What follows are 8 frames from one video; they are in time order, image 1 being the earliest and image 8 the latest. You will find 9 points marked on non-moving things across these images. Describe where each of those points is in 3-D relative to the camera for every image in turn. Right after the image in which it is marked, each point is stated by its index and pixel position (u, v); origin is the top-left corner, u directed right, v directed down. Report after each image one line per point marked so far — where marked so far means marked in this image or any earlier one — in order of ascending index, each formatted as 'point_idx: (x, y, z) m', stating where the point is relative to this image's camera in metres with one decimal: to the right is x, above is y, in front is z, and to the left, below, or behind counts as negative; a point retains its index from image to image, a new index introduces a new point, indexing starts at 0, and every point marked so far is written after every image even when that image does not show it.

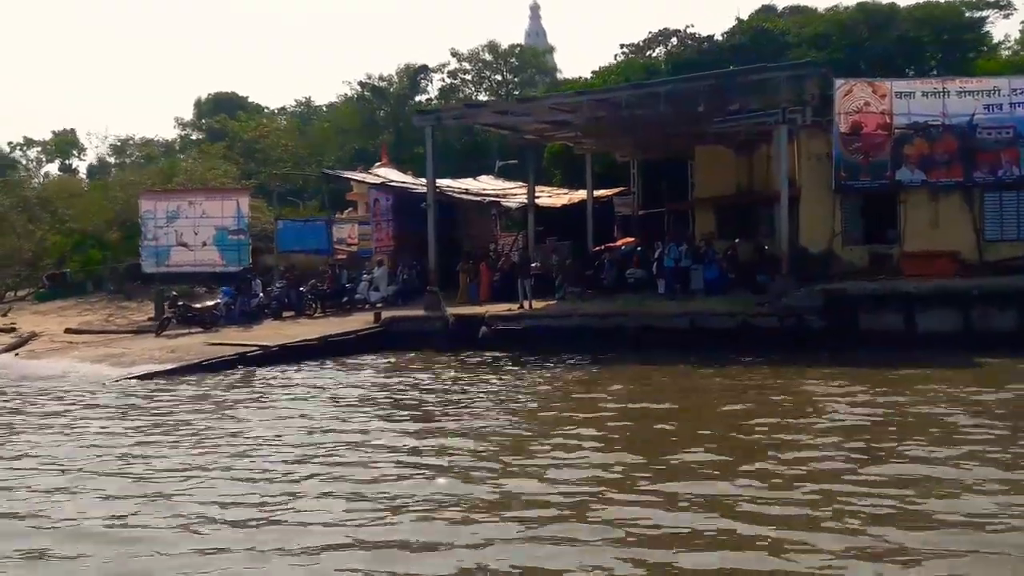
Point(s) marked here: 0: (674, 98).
0: (+2.9, +3.4, +18.9) m
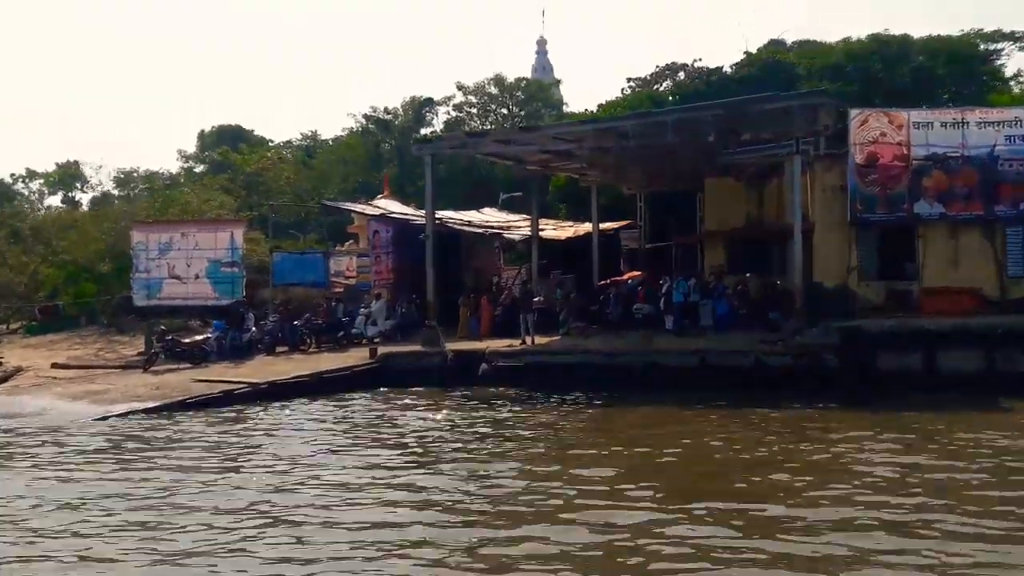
0: (+3.0, +2.8, +18.2) m
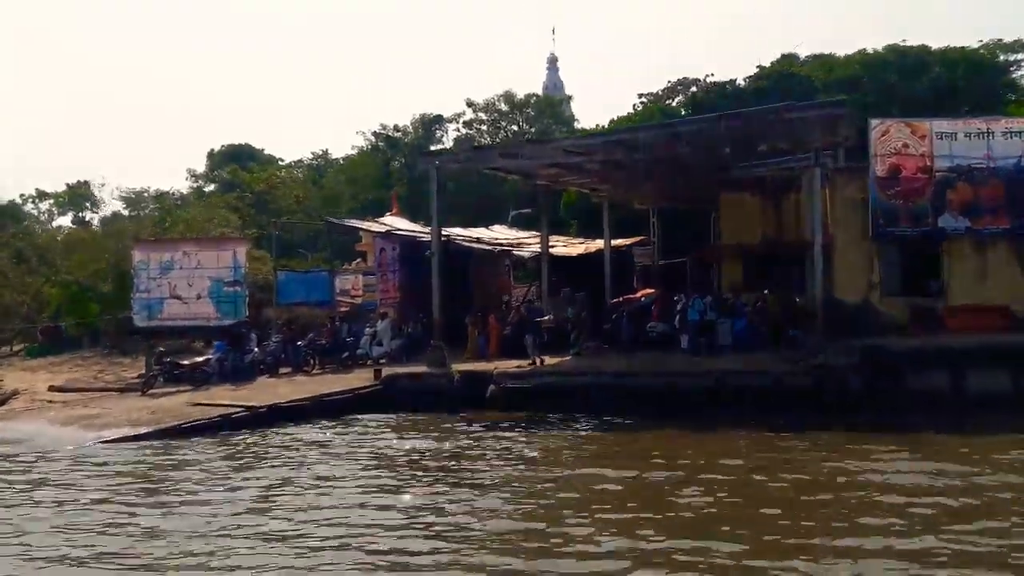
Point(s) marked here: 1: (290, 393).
0: (+3.1, +2.5, +17.6) m
1: (-3.7, -1.8, +17.2) m
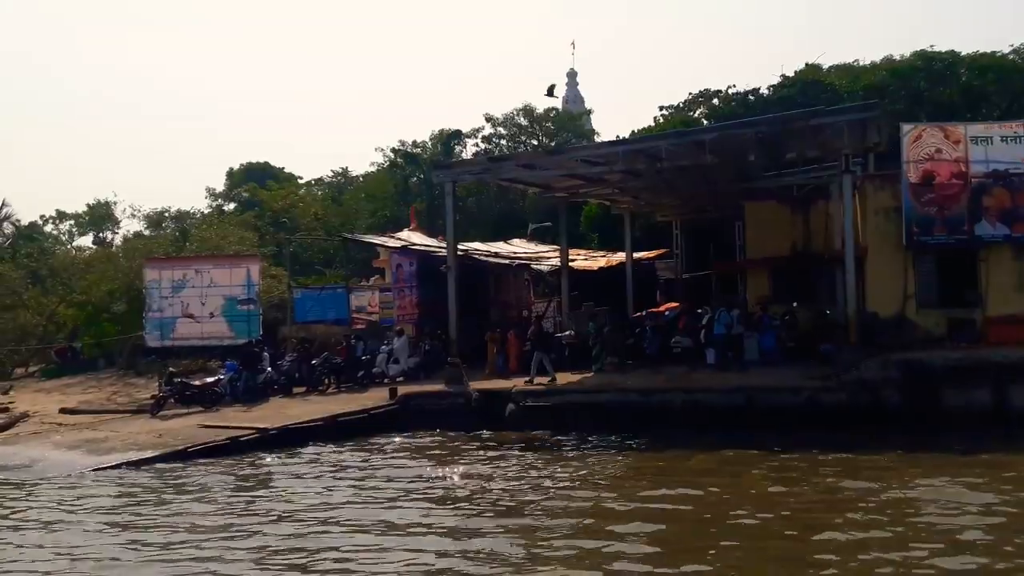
0: (+3.4, +2.3, +17.0) m
1: (-3.4, -2.0, +16.7) m
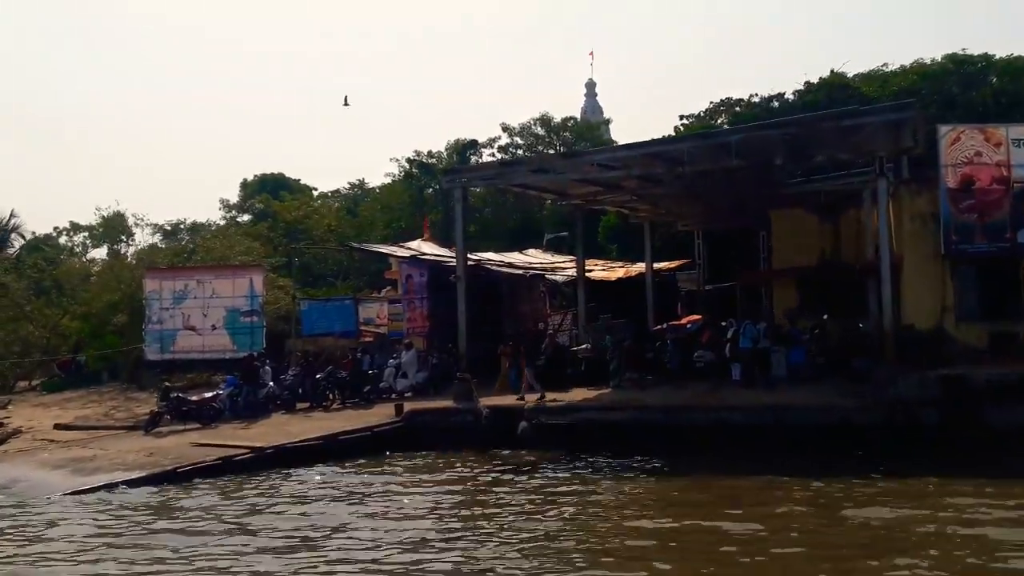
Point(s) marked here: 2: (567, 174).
0: (+3.6, +2.1, +16.0) m
1: (-3.2, -2.2, +15.8) m
2: (+0.9, +1.9, +16.9) m
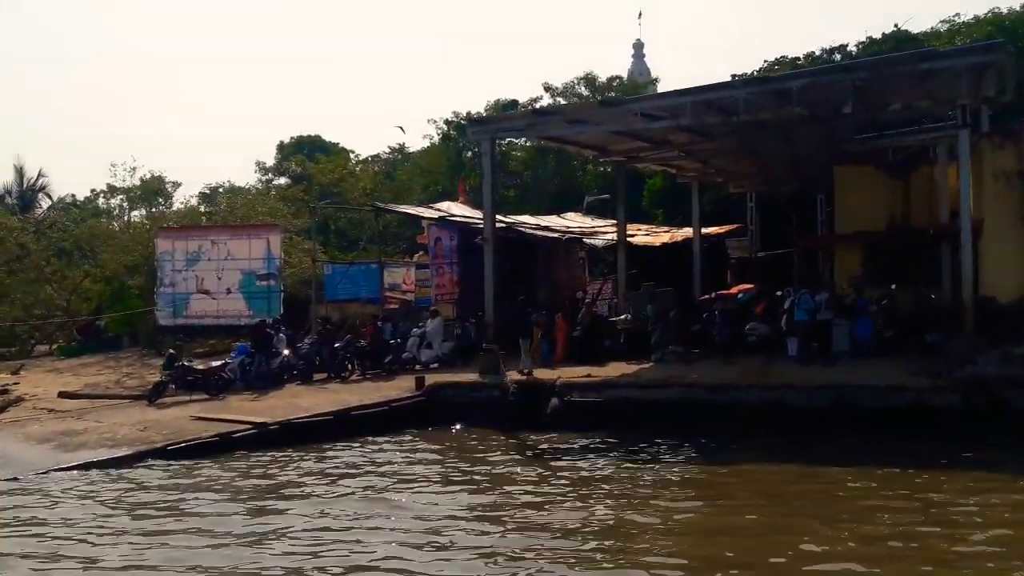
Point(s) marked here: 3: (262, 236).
0: (+4.1, +2.6, +14.3) m
1: (-2.8, -1.6, +14.5) m
2: (+1.4, +2.4, +15.3) m
3: (-4.5, +0.9, +18.8) m
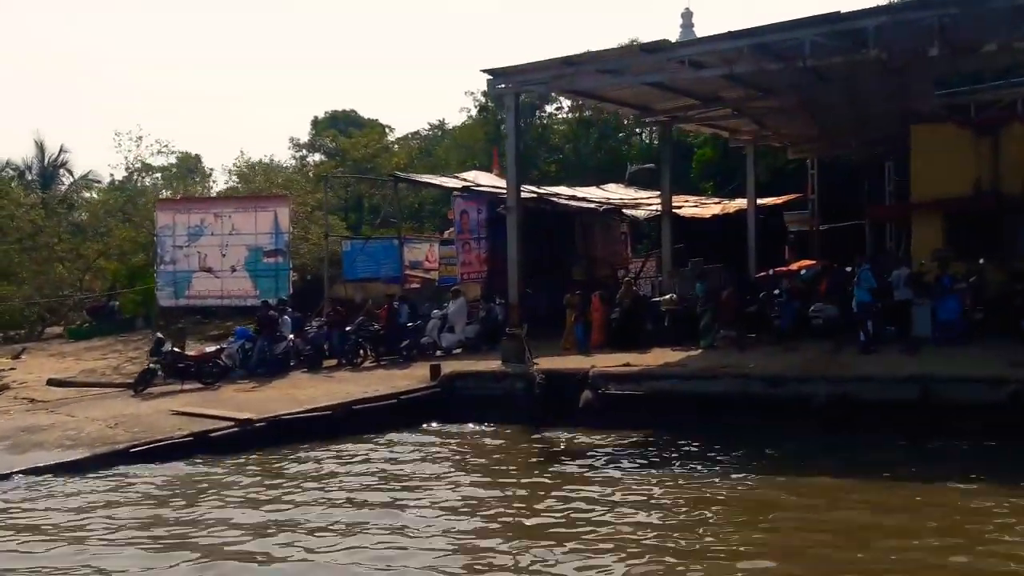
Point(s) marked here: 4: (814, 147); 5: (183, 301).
0: (+4.4, +2.9, +12.2) m
1: (-2.4, -1.3, +12.7) m
2: (+1.8, +2.7, +13.3) m
3: (-4.0, +1.3, +17.1) m
4: (+5.5, +2.5, +18.9) m
5: (-5.6, -0.2, +17.5) m
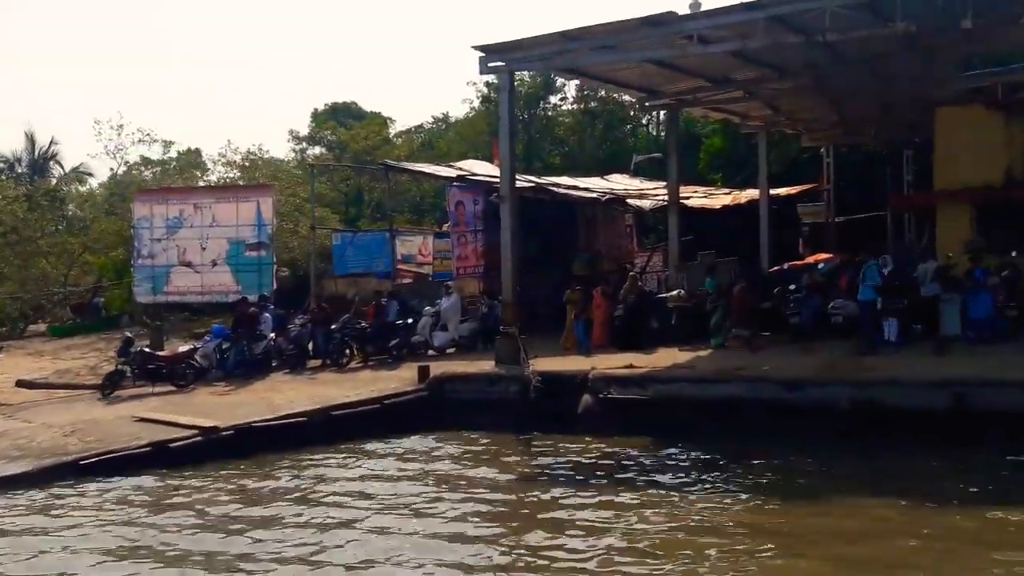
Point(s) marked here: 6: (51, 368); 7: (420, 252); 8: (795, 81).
0: (+4.3, +2.9, +11.2) m
1: (-2.5, -1.3, +11.8) m
2: (+1.7, +2.8, +12.3) m
3: (-4.1, +1.4, +16.1) m
4: (+5.5, +2.6, +17.8) m
5: (-5.6, -0.1, +16.5) m
6: (-7.8, -1.3, +17.5) m
7: (-1.6, +0.6, +19.0) m
8: (+3.9, +2.8, +14.1) m
